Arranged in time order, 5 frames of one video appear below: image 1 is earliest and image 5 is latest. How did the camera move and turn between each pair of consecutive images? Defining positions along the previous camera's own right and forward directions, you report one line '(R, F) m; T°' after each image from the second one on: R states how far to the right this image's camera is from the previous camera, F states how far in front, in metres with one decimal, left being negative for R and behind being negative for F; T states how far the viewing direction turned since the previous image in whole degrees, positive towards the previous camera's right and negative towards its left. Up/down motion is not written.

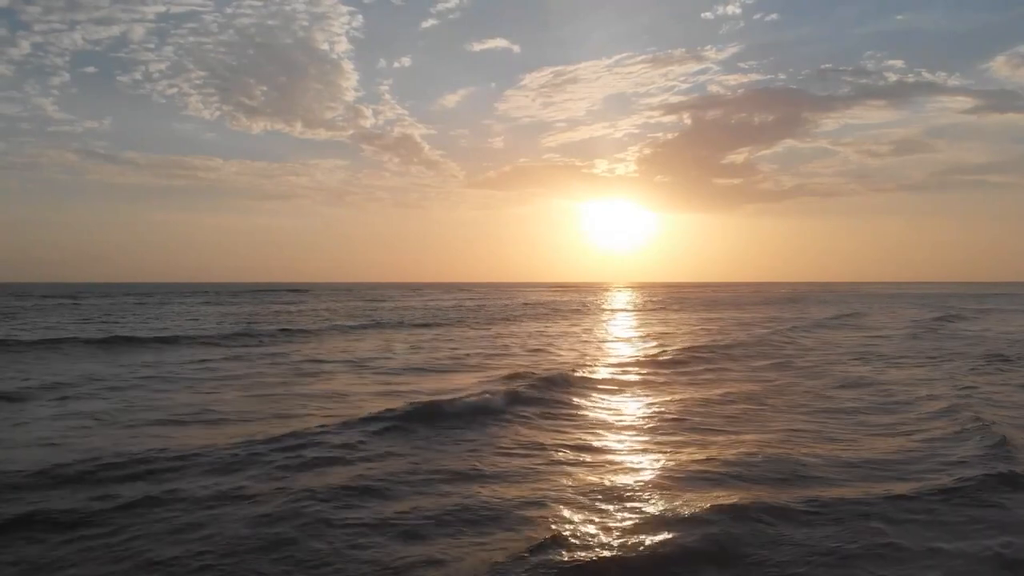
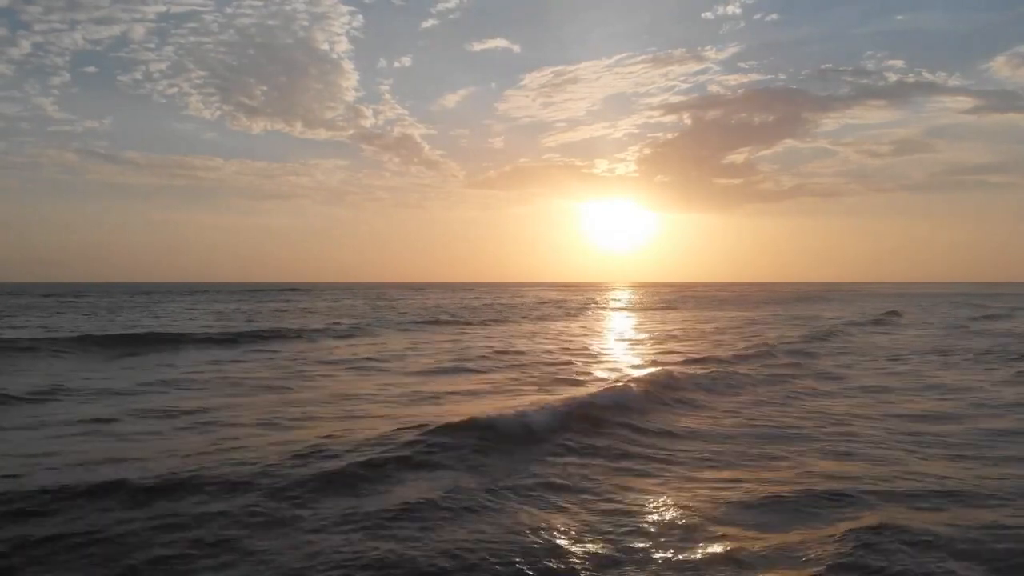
(-0.7, +0.4) m; 0°
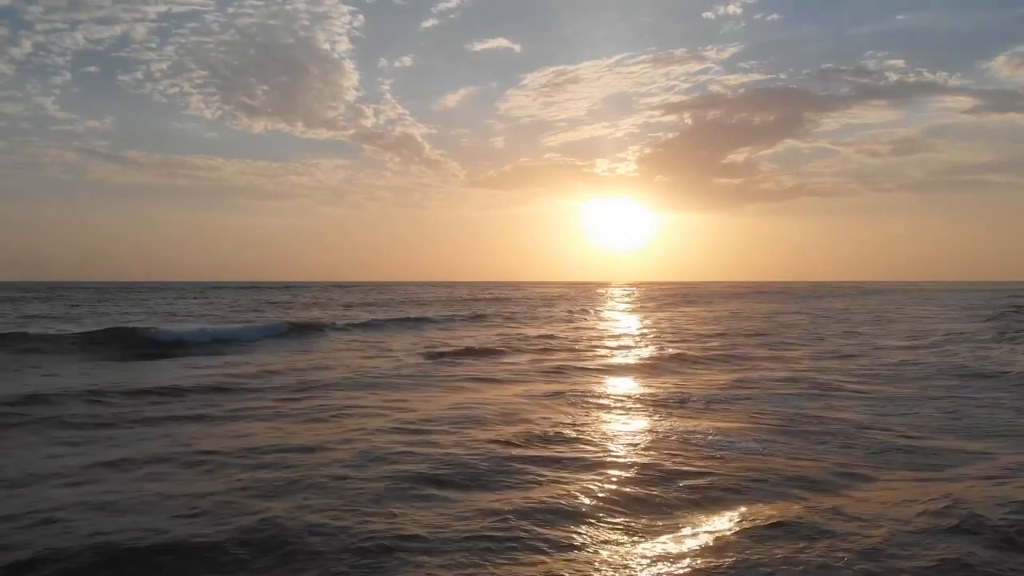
(-0.8, +0.8) m; 0°
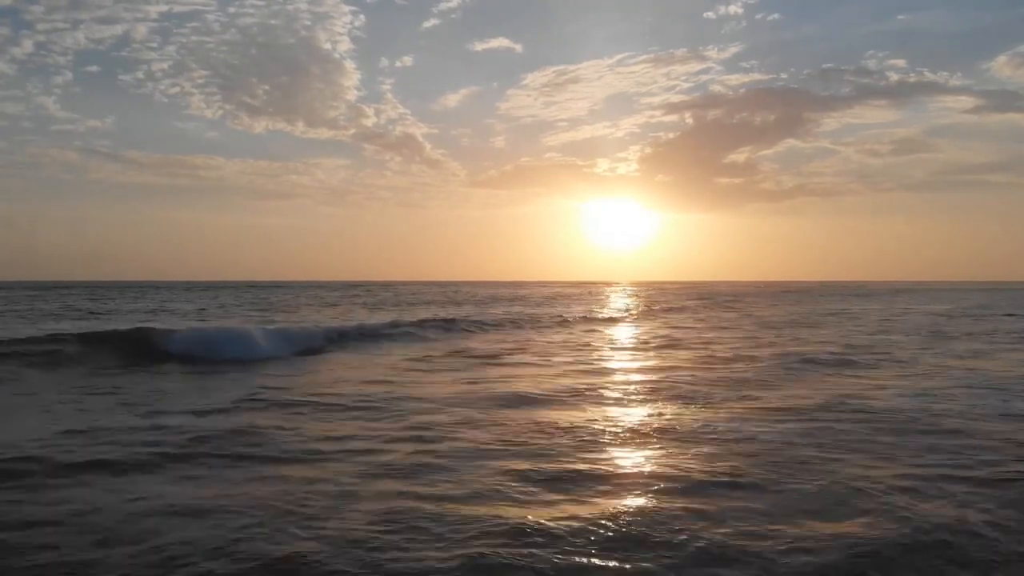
(-3.0, +2.0) m; 0°
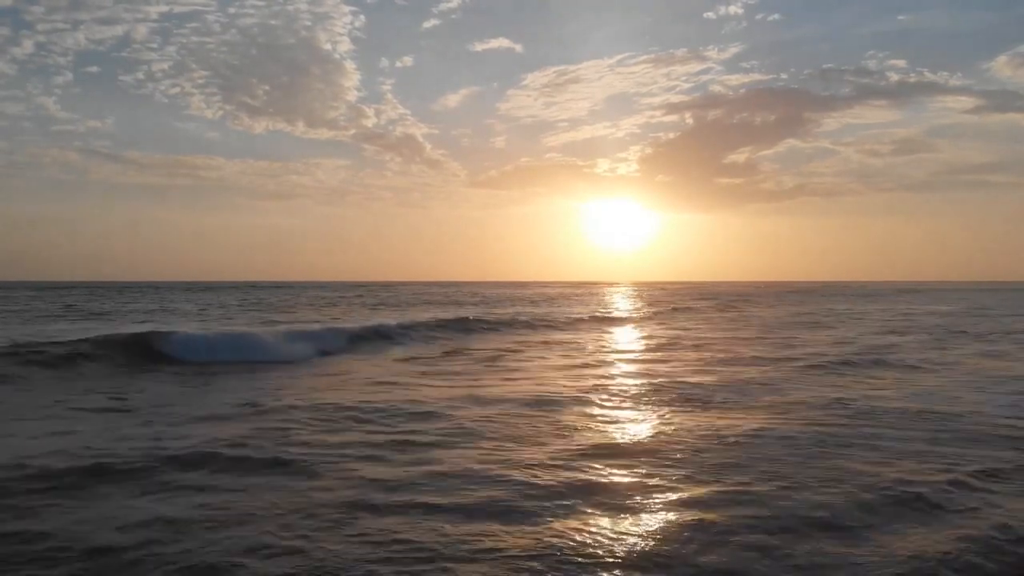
(-1.2, -3.2) m; 0°
